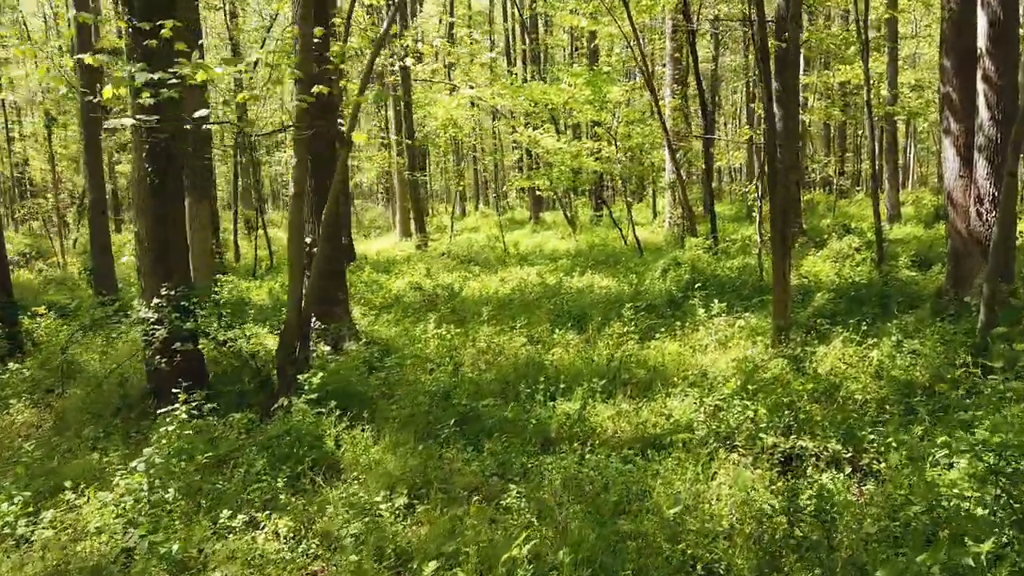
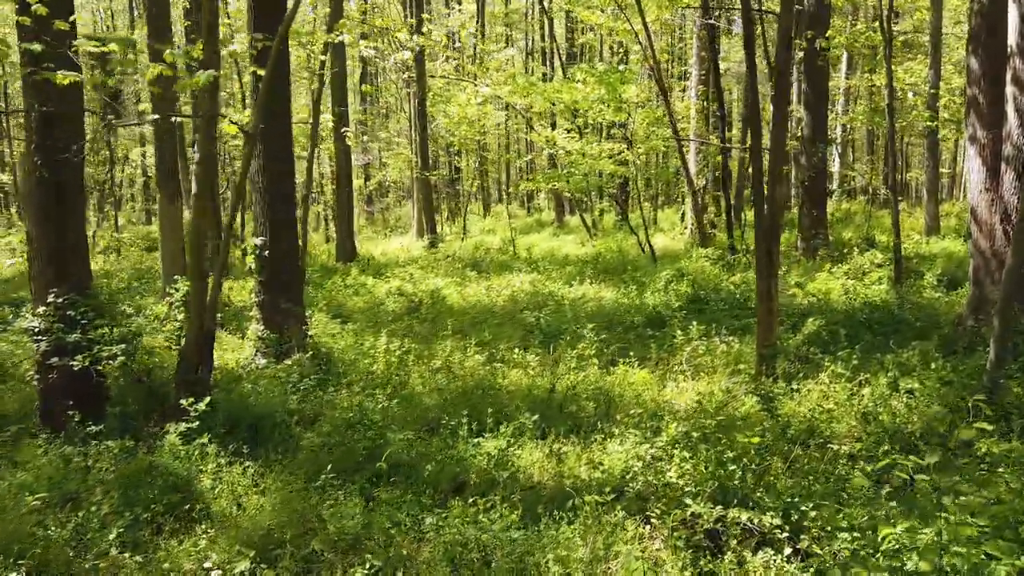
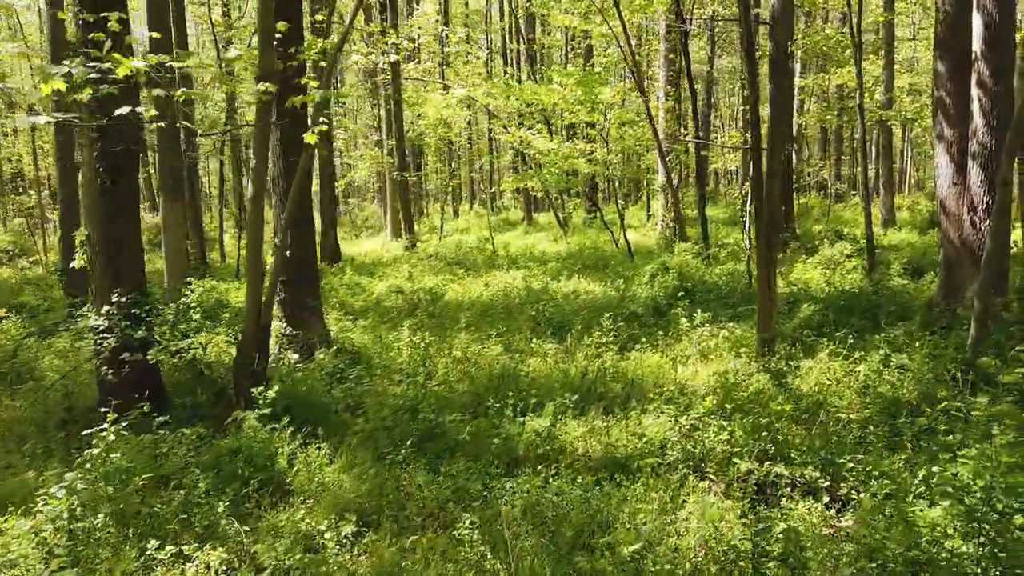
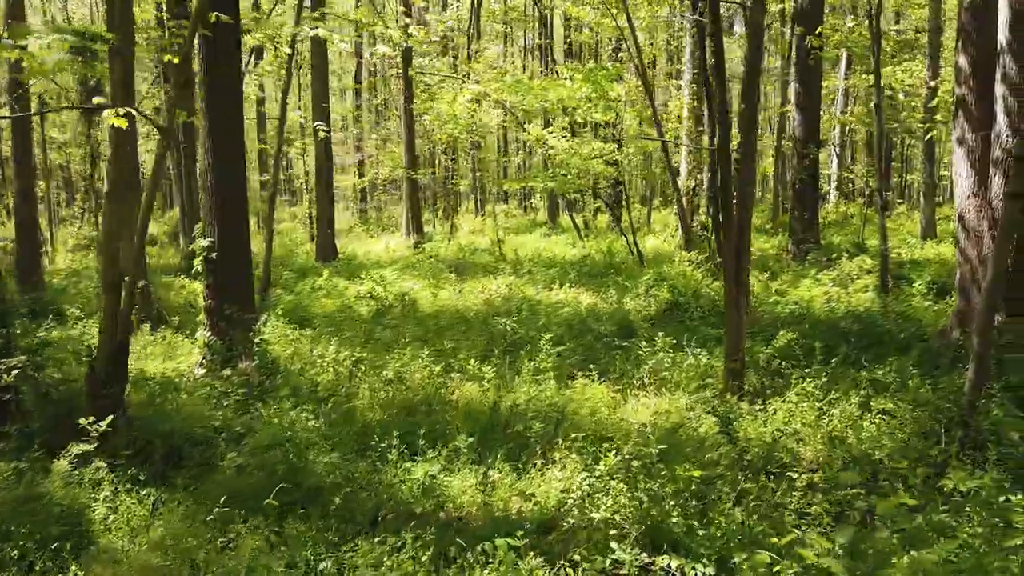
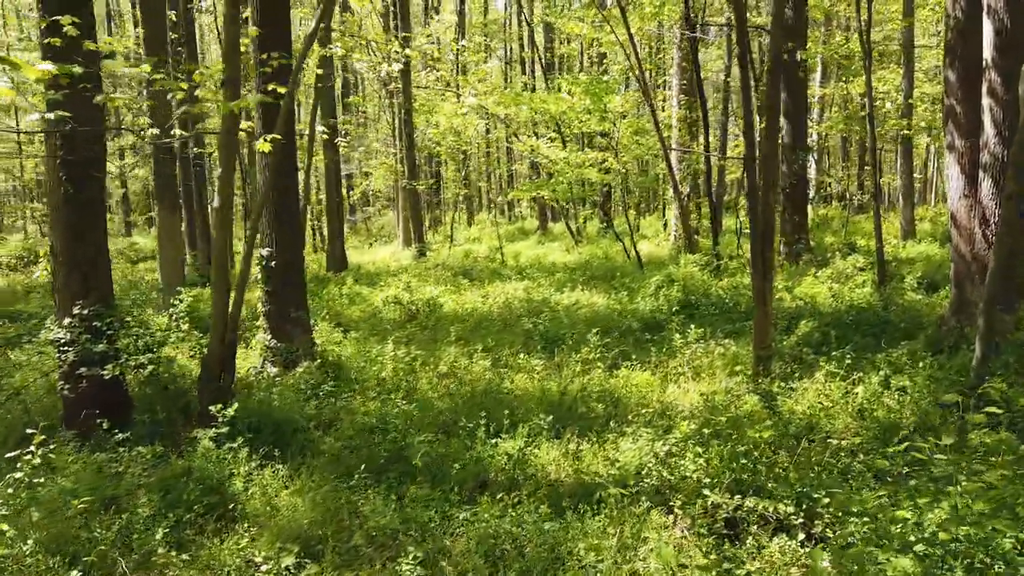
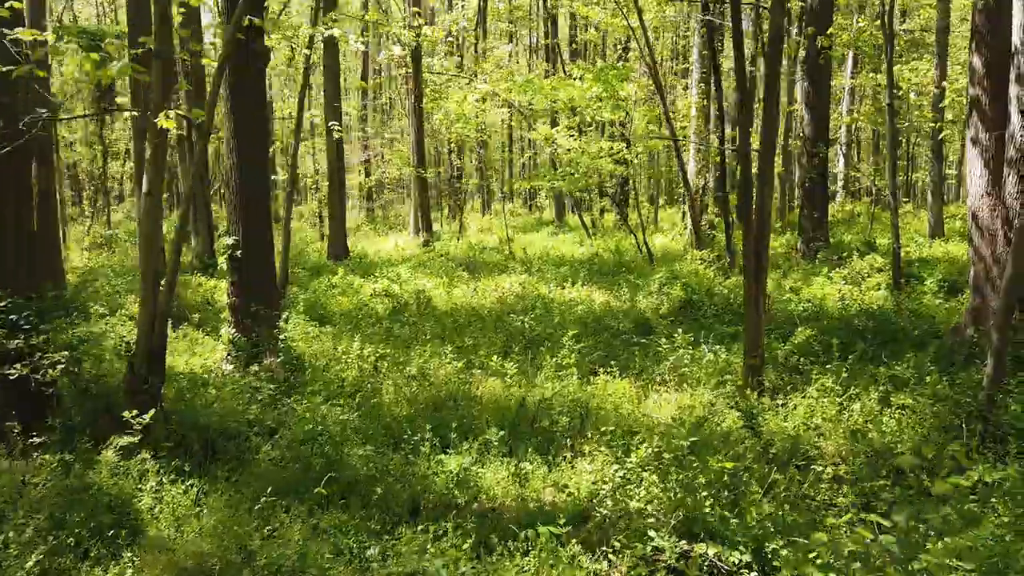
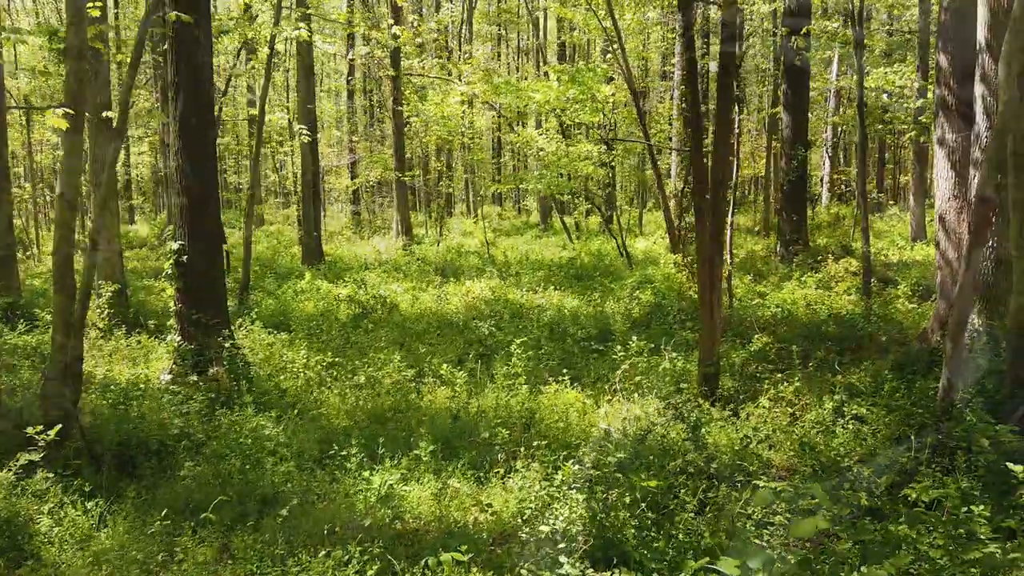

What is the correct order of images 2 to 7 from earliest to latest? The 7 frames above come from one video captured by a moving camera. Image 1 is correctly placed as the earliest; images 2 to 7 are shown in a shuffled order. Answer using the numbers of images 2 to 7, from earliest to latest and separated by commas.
3, 5, 2, 6, 4, 7
